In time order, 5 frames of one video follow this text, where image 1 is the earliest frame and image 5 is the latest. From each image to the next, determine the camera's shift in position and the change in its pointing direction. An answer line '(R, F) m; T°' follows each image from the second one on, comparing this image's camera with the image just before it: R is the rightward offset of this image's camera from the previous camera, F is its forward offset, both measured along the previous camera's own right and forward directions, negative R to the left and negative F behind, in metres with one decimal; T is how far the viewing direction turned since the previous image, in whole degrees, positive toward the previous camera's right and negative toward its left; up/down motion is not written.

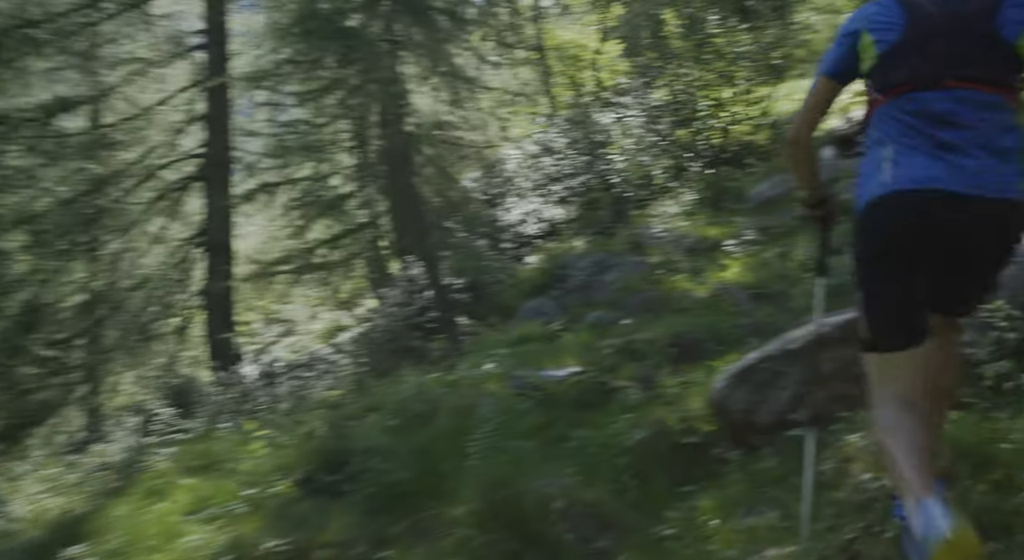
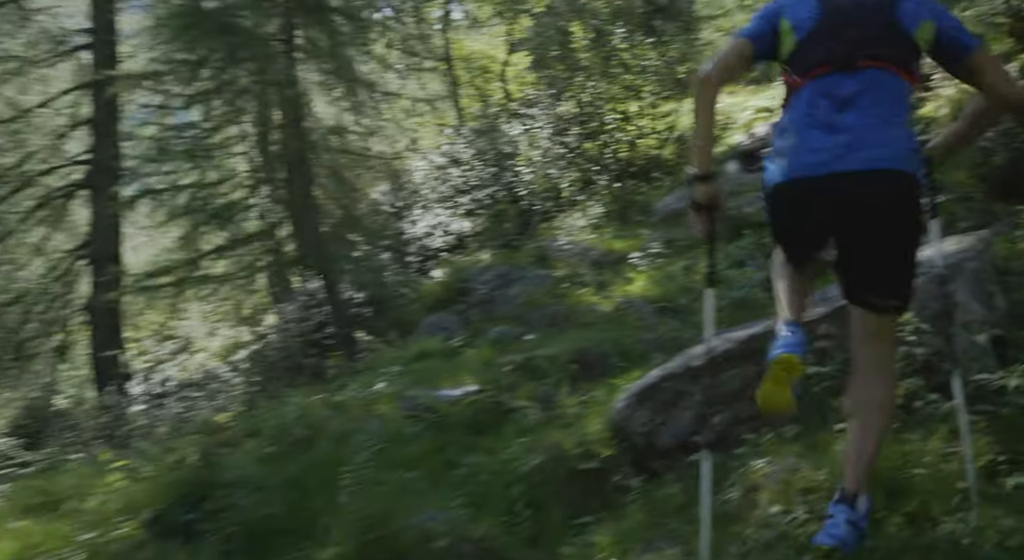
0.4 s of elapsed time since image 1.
(+0.1, +0.3) m; +5°
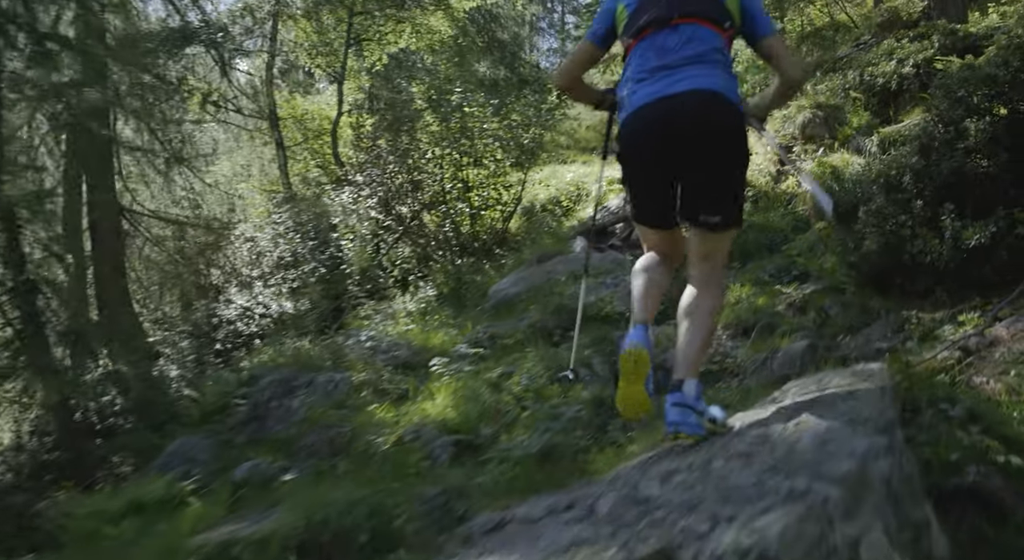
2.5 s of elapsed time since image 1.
(+0.7, +1.6) m; +7°
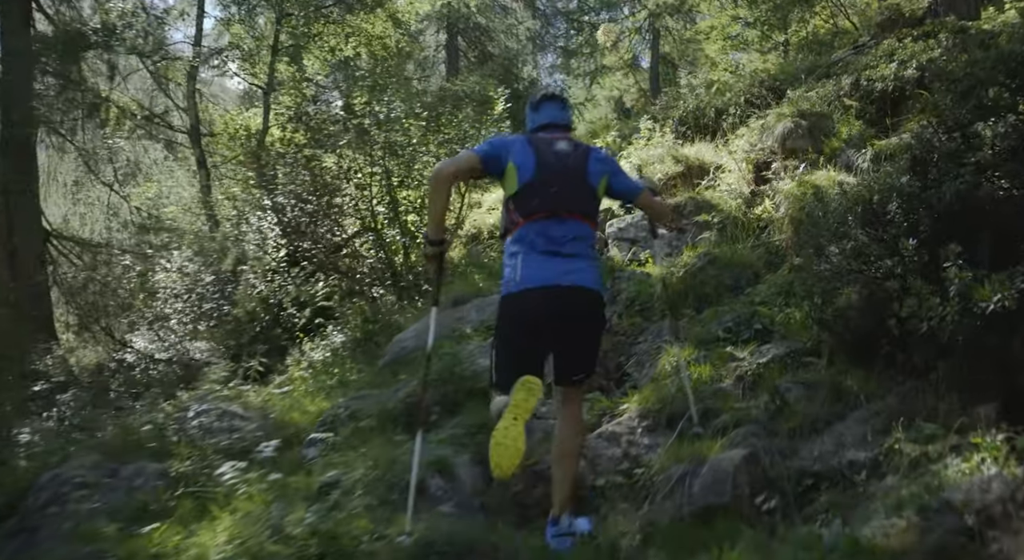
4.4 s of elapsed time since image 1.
(+0.8, +1.7) m; -1°
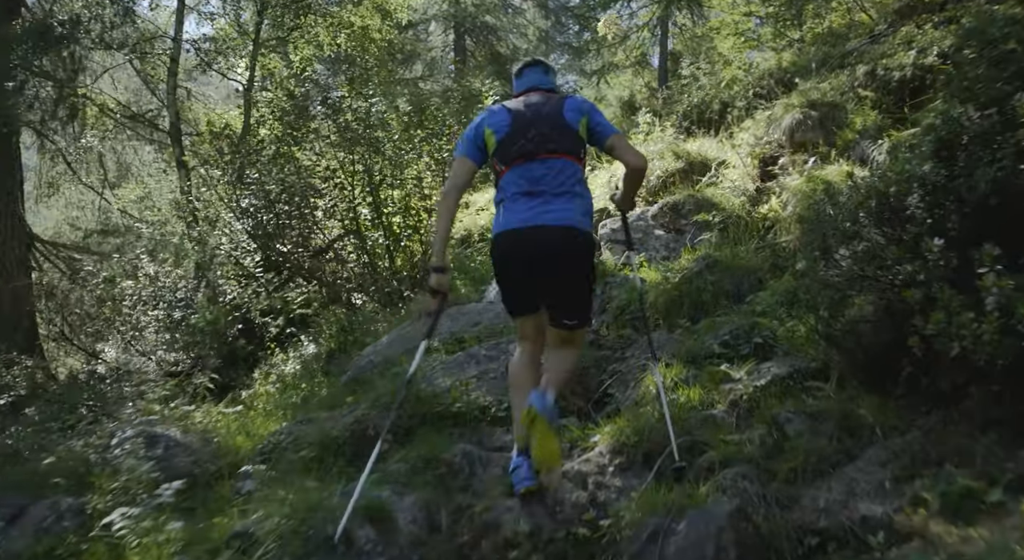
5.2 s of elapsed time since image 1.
(+0.3, +0.7) m; -1°
